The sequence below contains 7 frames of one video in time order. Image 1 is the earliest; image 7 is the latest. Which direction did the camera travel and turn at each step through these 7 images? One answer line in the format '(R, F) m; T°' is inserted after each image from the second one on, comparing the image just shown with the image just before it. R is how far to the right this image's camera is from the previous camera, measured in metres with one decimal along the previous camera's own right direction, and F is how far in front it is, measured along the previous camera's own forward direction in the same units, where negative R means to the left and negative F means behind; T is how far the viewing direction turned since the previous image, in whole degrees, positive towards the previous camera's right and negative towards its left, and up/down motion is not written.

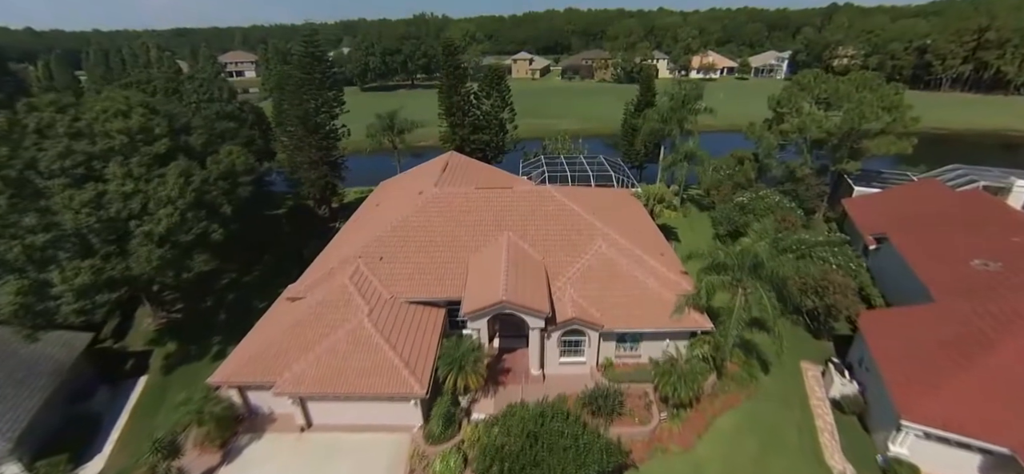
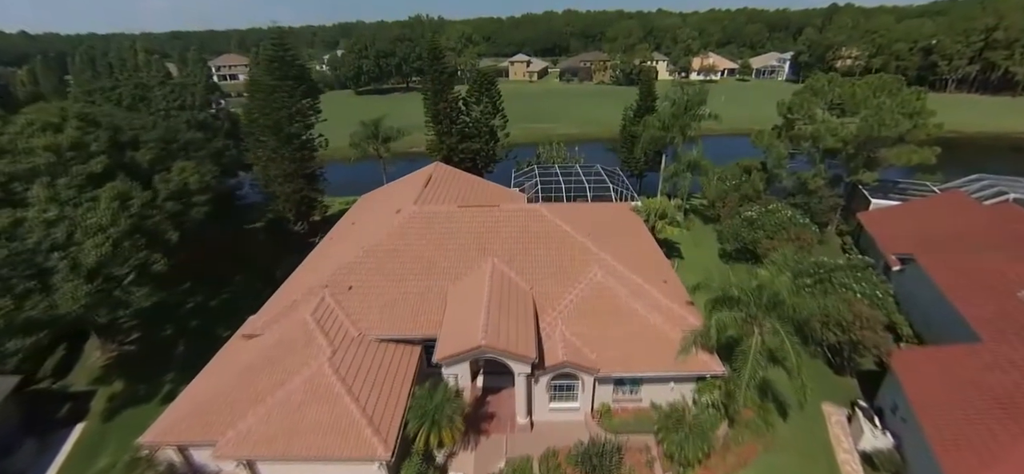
(+0.7, +2.2) m; 0°
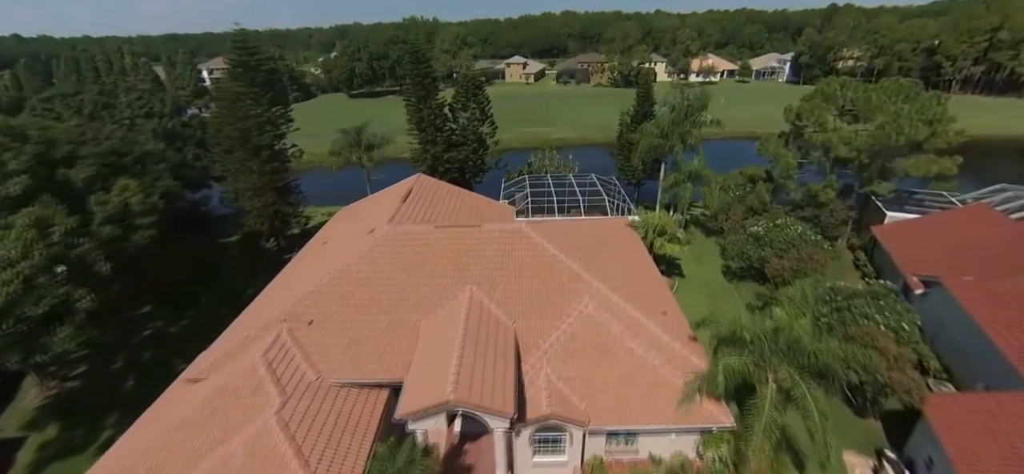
(+0.8, +2.0) m; 0°
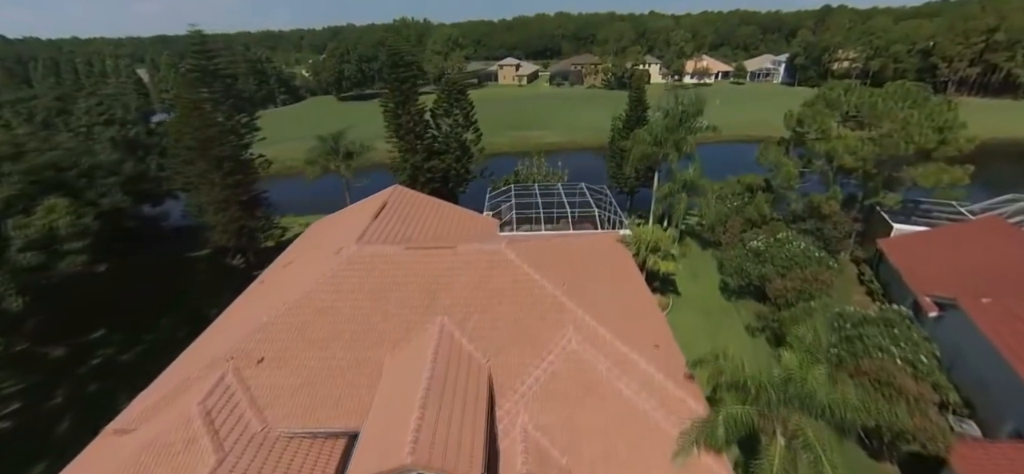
(+0.8, +1.7) m; +1°
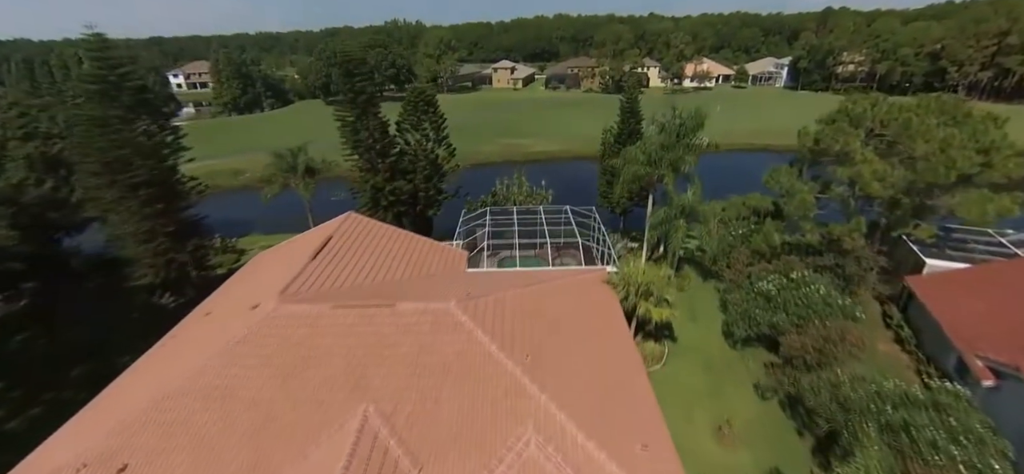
(+1.7, +3.4) m; 0°
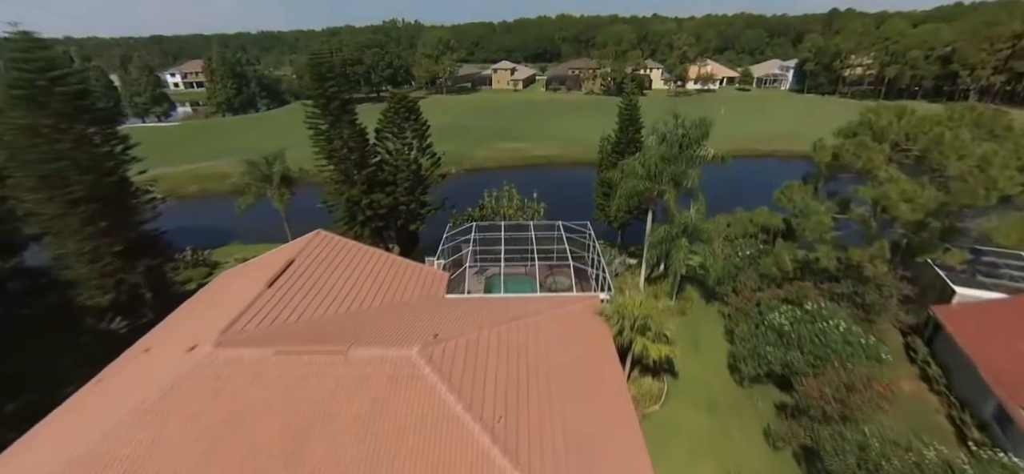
(+0.9, +2.0) m; 0°
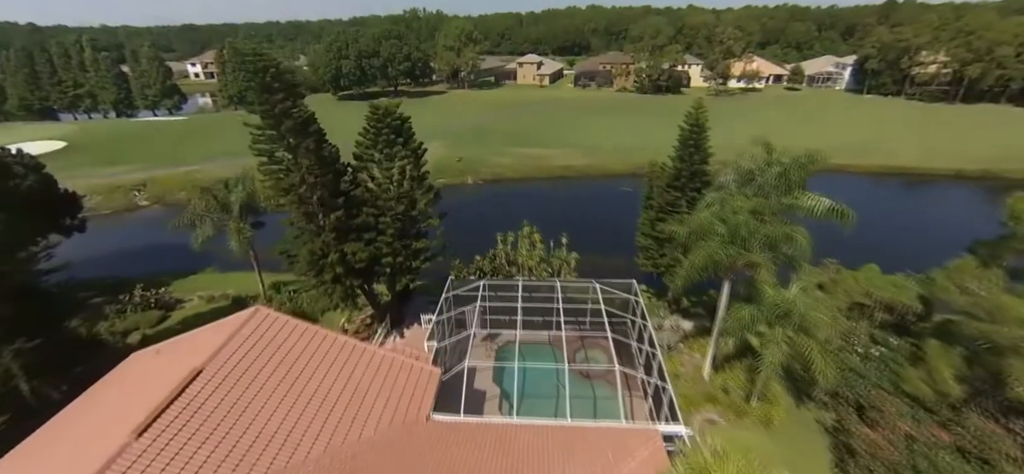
(-0.1, +6.4) m; -3°
